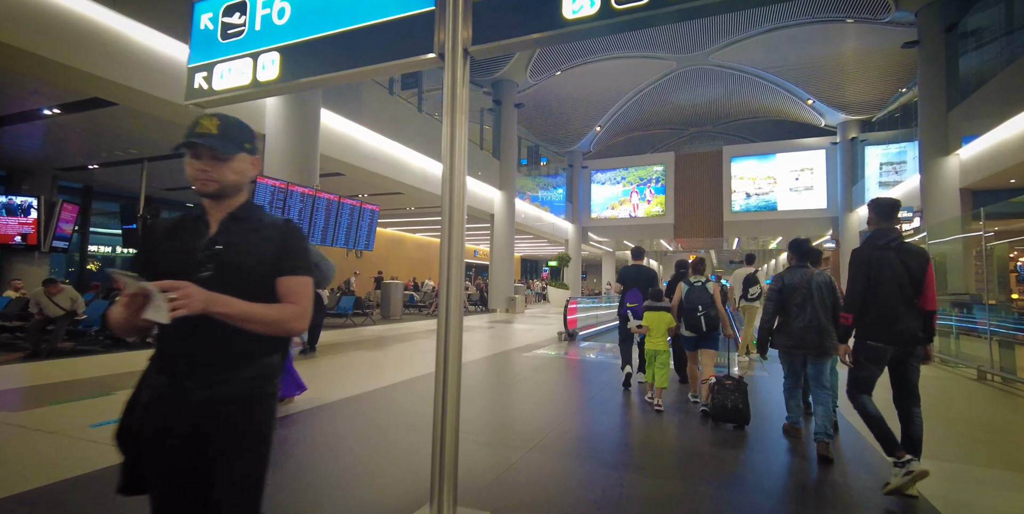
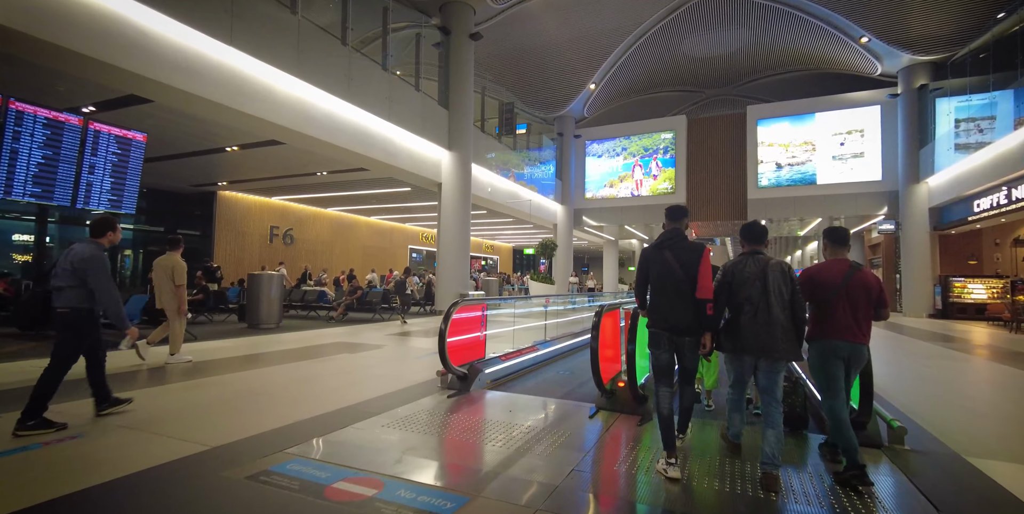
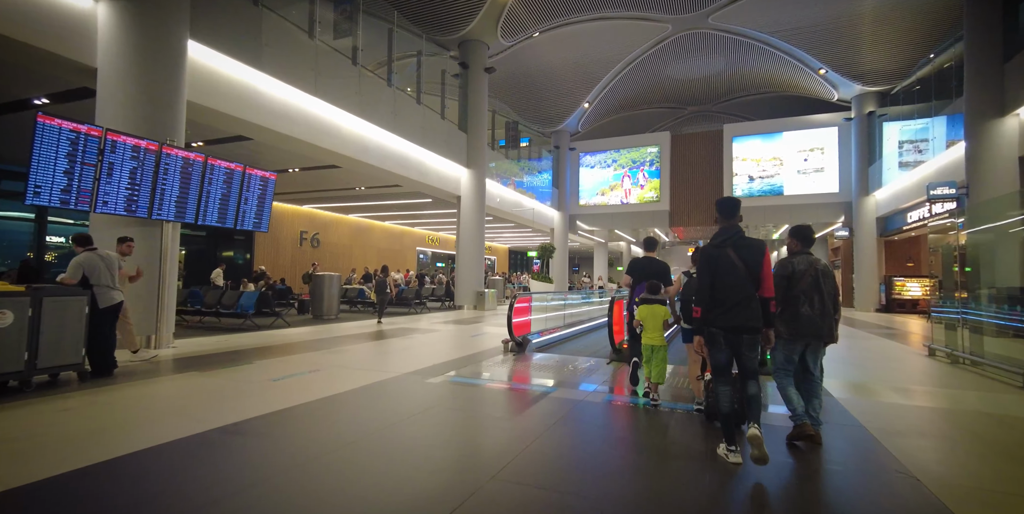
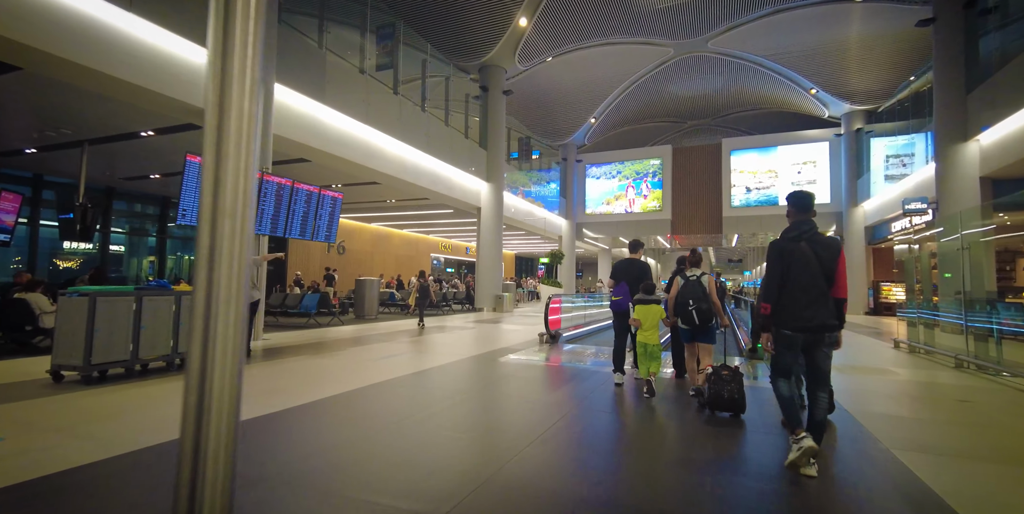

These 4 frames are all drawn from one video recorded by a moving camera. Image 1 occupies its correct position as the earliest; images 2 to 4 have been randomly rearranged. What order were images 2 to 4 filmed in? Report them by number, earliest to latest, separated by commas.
4, 3, 2
